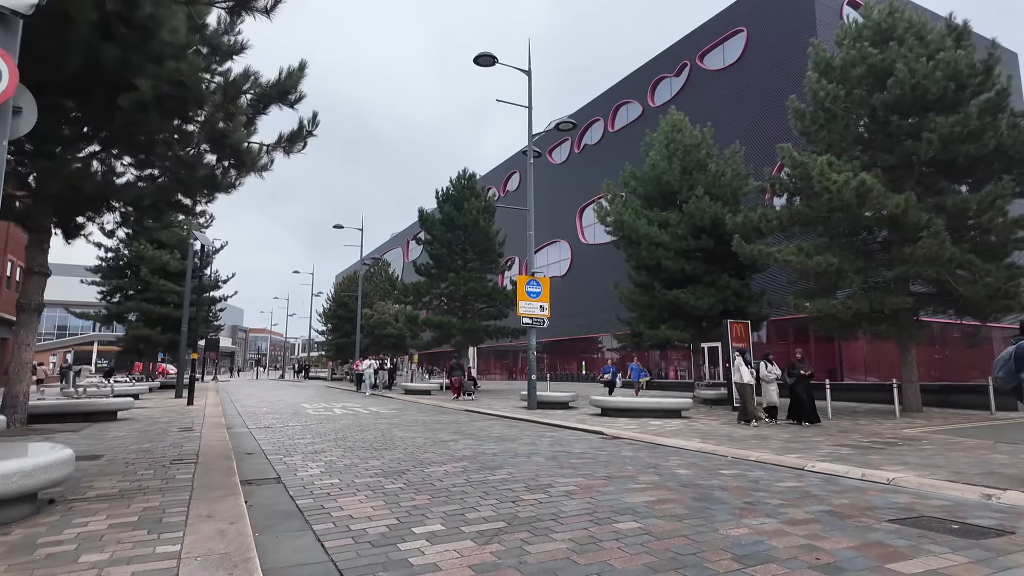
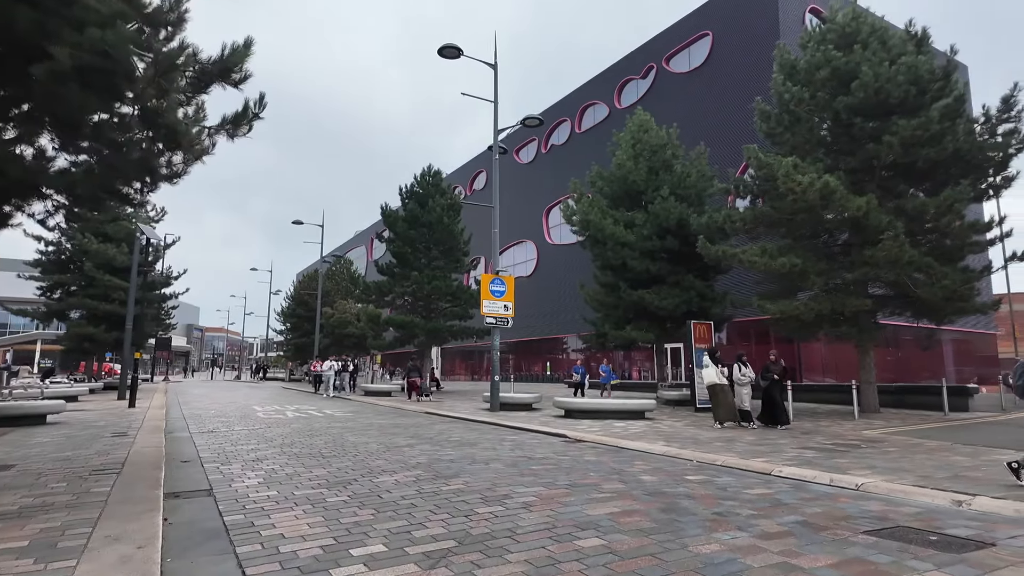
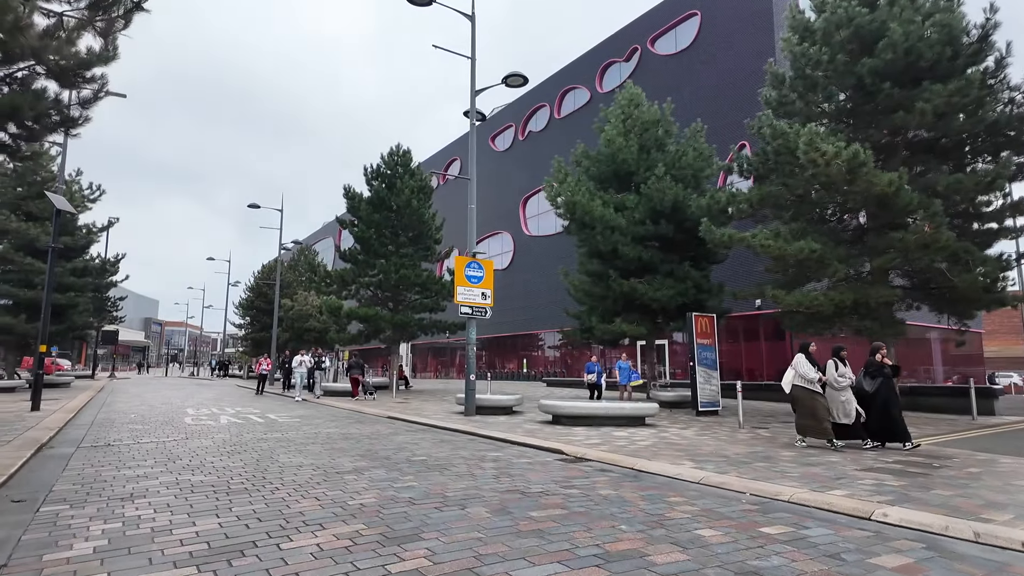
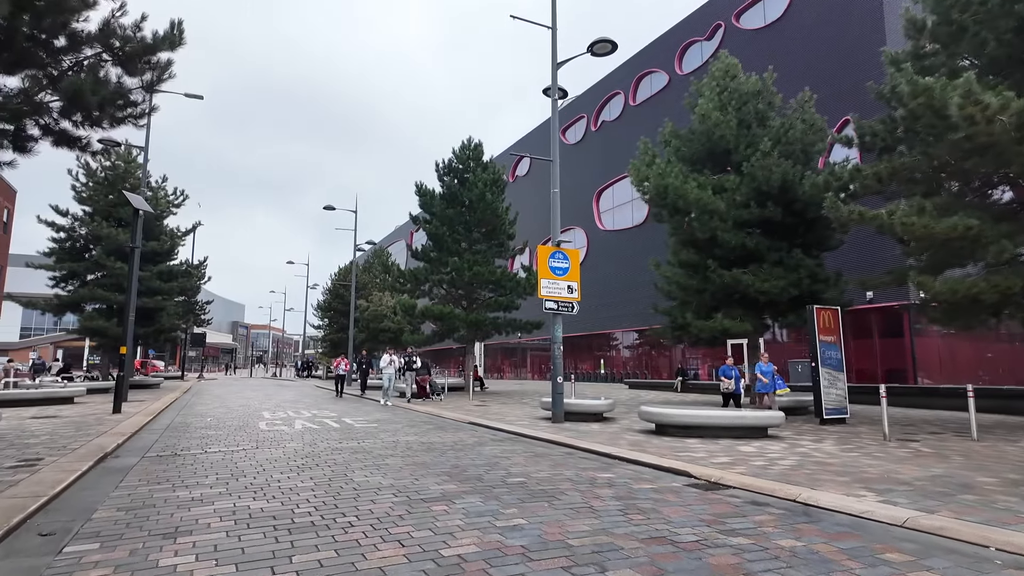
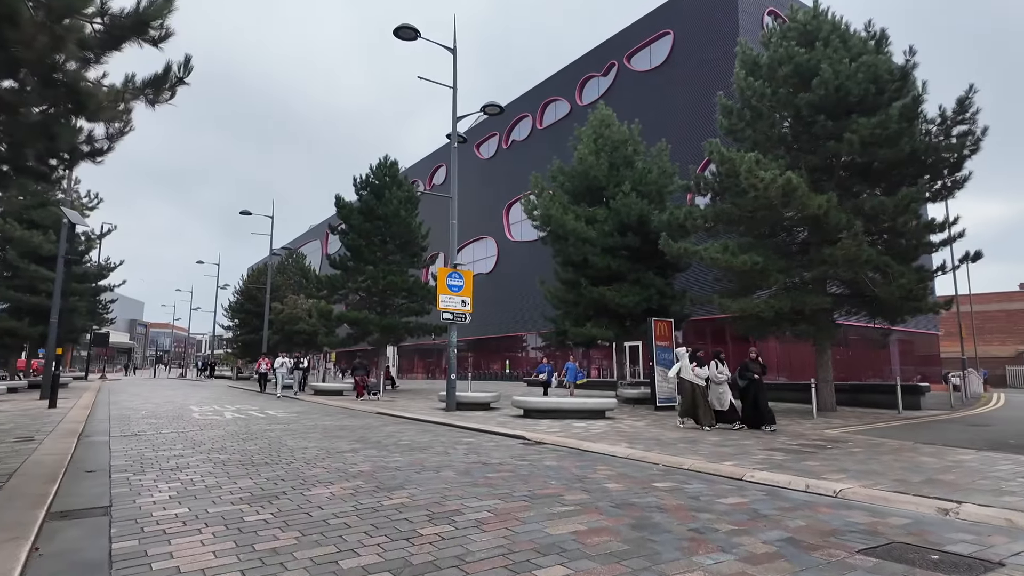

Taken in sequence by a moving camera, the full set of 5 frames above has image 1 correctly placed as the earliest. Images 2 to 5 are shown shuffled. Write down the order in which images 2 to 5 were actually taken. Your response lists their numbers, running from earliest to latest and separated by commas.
2, 5, 3, 4
